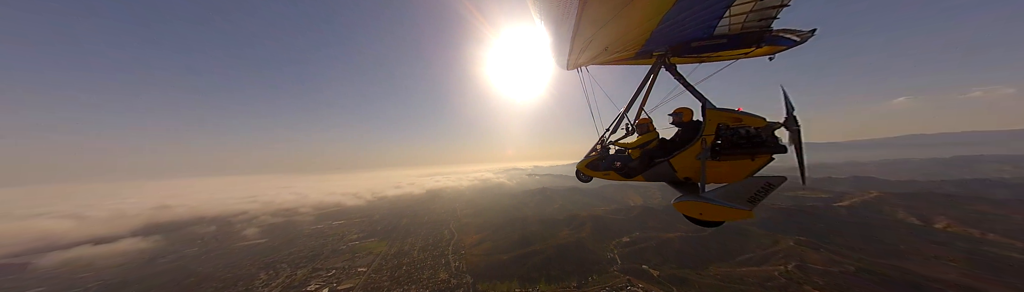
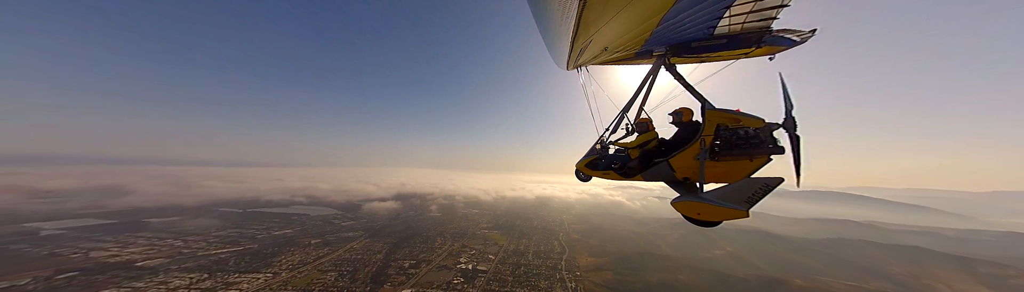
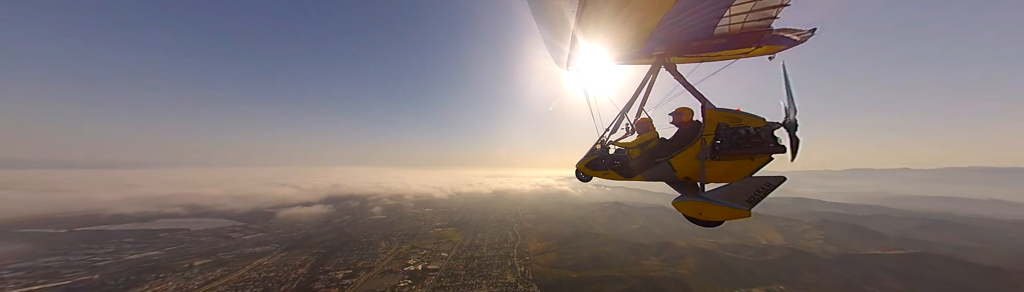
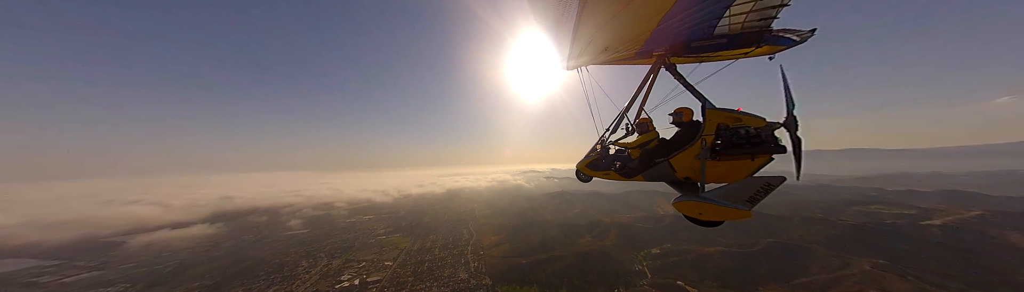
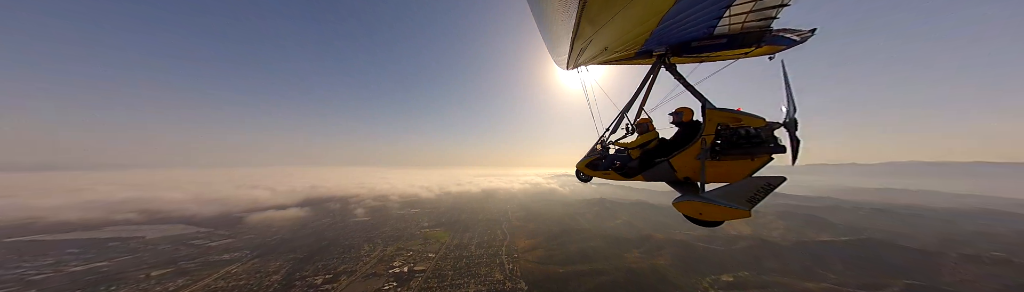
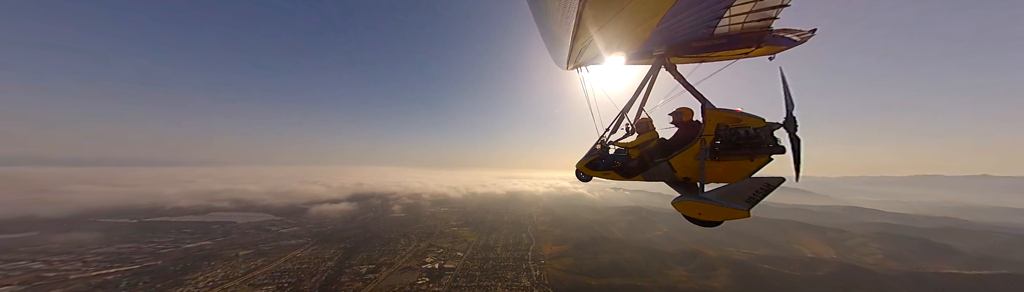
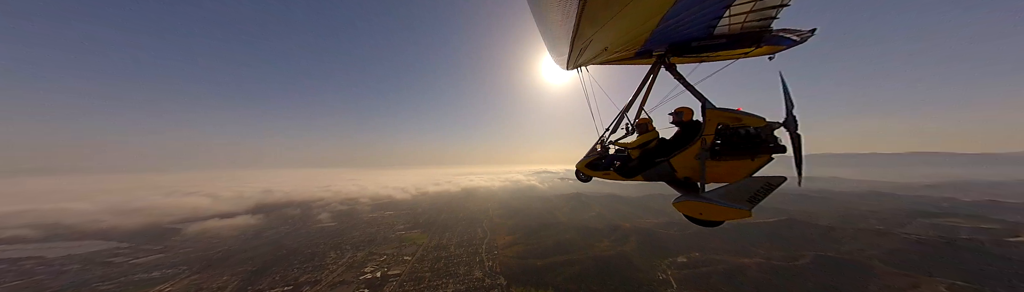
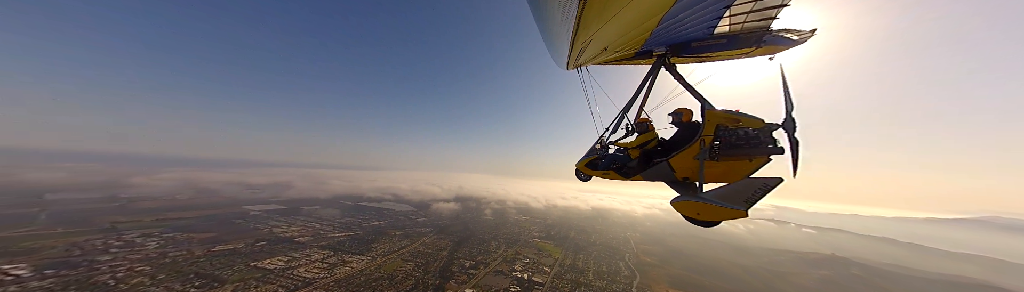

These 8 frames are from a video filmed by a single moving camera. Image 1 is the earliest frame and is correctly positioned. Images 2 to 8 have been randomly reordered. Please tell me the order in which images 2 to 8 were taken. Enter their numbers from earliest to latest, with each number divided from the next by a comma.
4, 7, 5, 3, 6, 2, 8
